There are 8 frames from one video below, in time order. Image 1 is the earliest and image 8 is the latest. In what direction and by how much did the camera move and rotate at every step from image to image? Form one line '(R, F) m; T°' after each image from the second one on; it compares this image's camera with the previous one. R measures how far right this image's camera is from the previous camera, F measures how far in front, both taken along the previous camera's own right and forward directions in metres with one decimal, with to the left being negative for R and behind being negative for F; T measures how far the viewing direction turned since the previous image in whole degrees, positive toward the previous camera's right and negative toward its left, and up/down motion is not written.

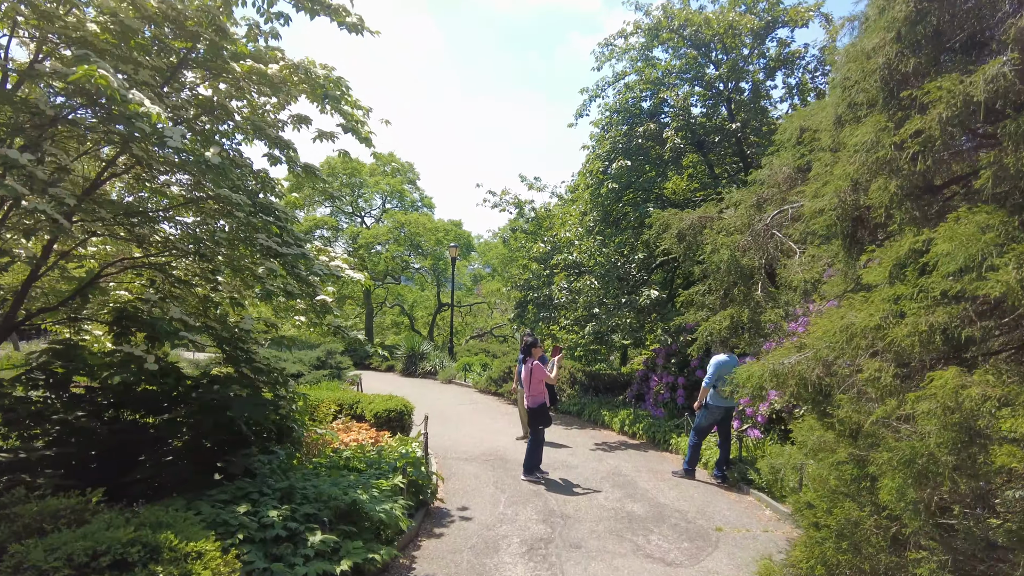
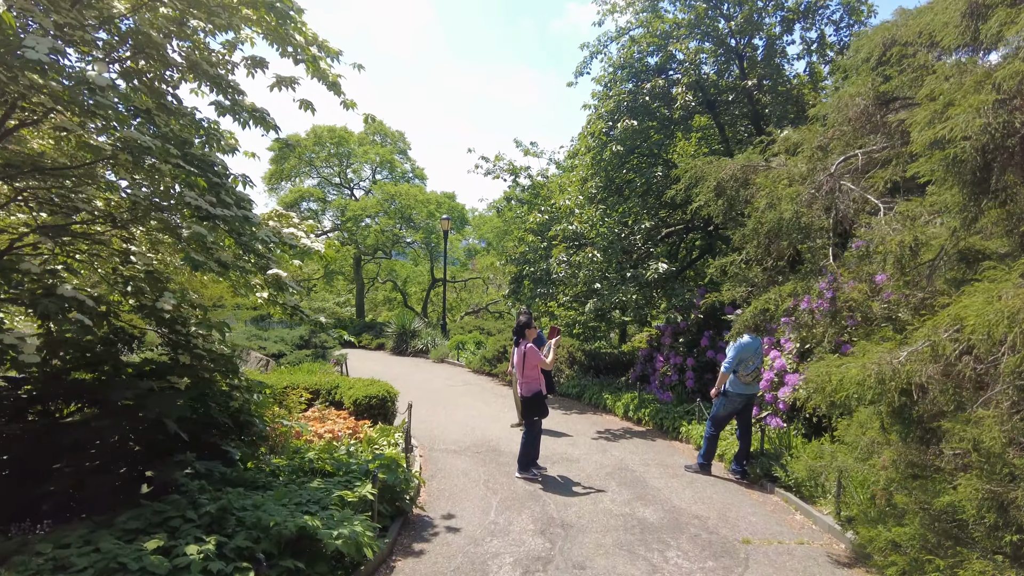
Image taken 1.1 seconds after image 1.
(0.0, +0.9) m; 0°
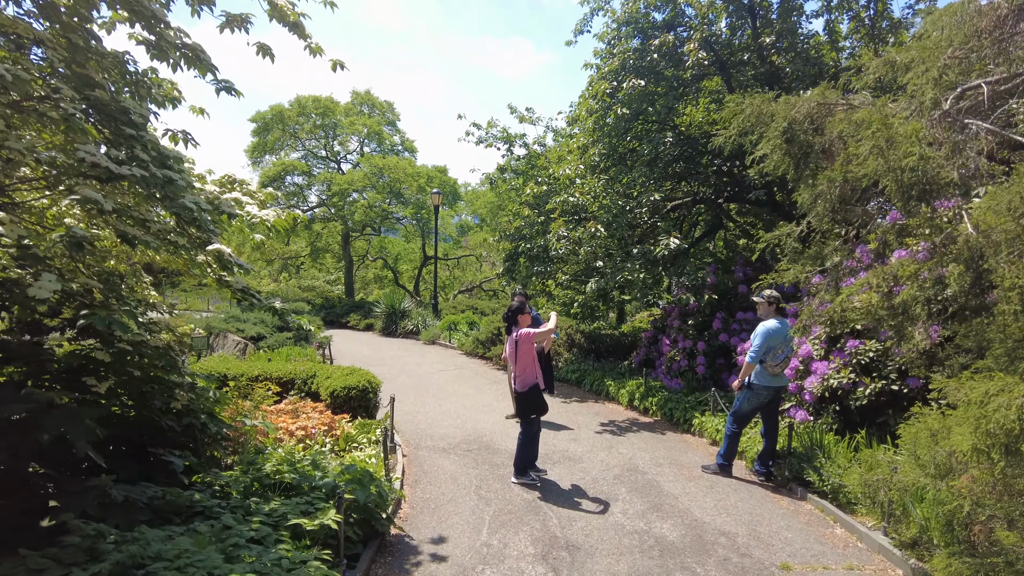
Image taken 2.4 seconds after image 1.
(0.0, +0.8) m; +1°
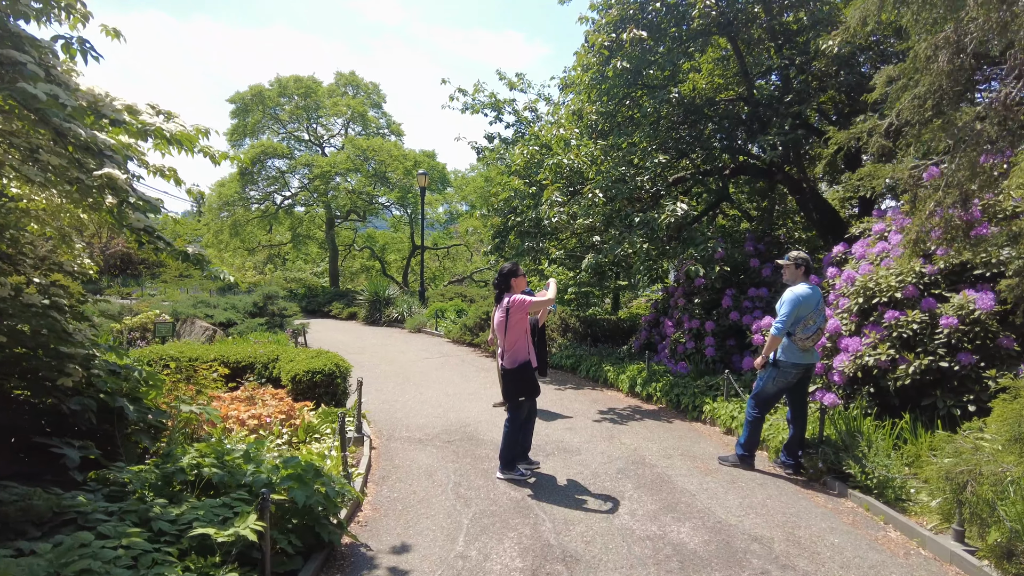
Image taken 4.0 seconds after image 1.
(+0.1, +0.8) m; +1°
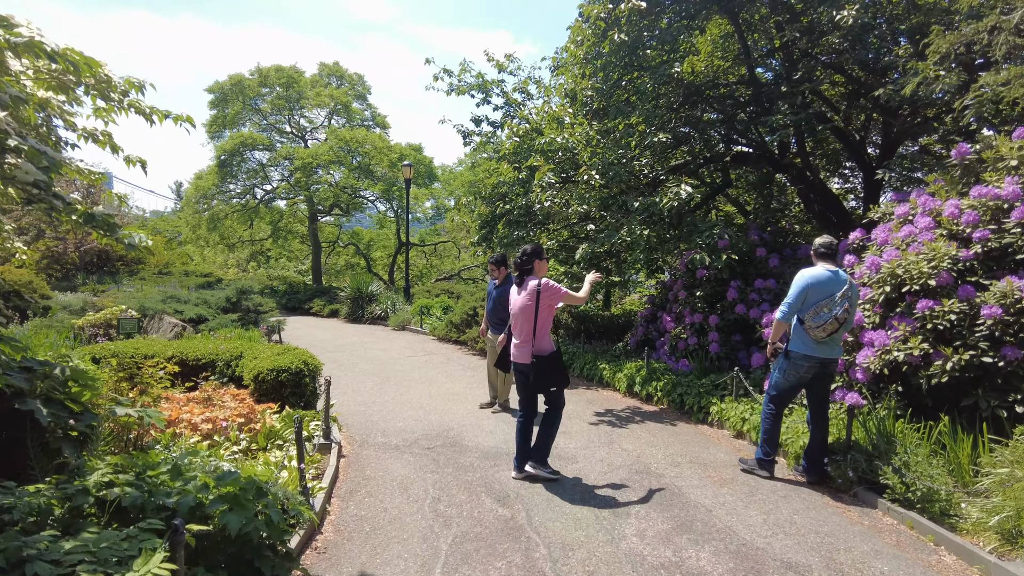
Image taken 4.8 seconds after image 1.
(0.0, +0.6) m; +1°
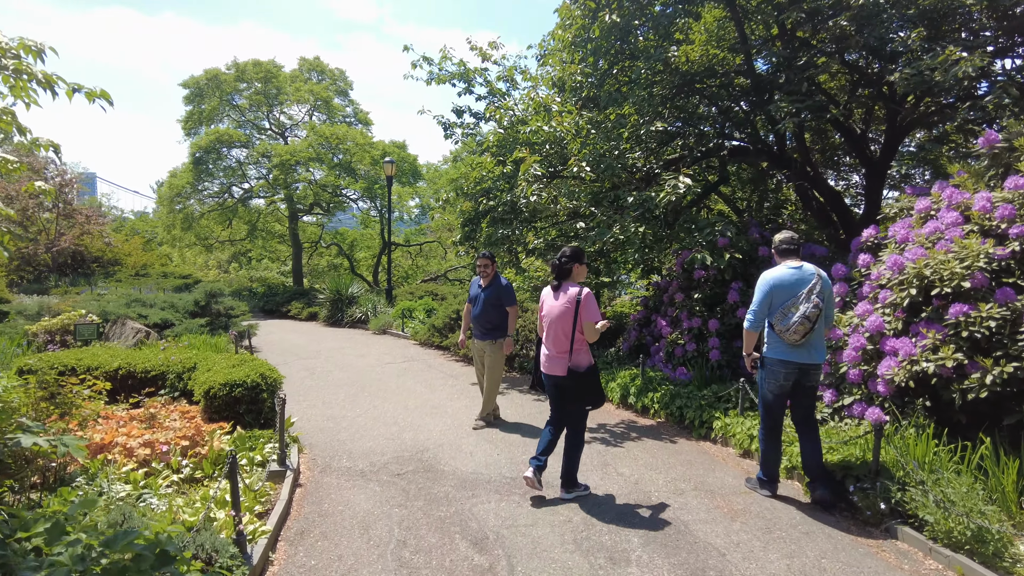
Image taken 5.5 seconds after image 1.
(0.0, +0.6) m; +1°
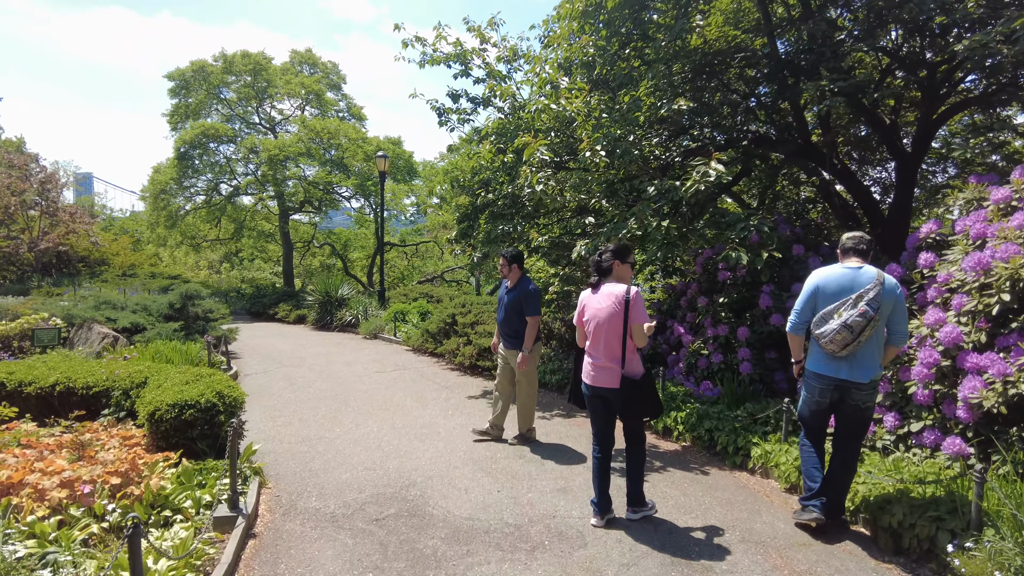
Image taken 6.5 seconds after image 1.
(0.0, +0.8) m; 0°
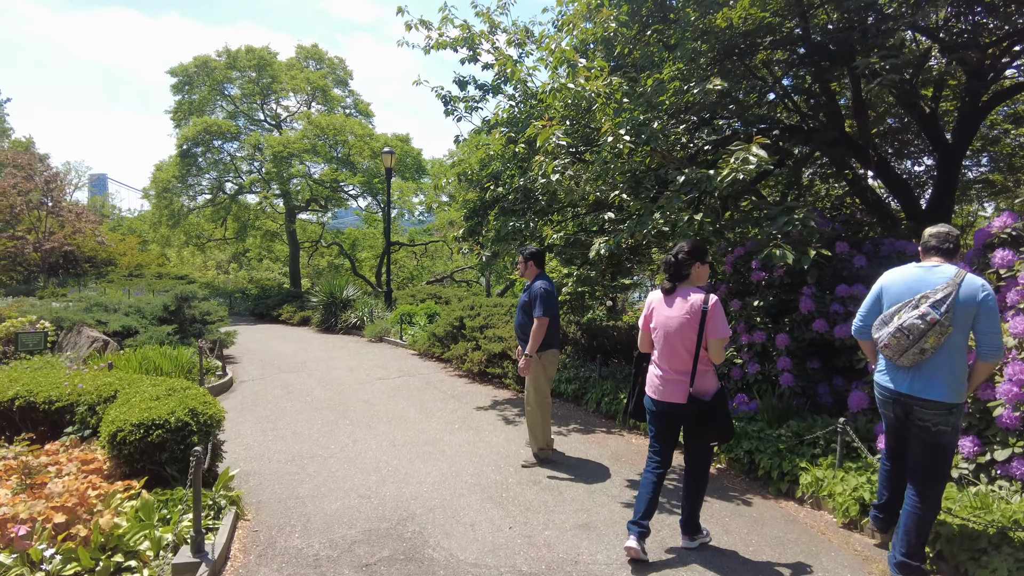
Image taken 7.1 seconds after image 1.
(0.0, +0.5) m; -1°
